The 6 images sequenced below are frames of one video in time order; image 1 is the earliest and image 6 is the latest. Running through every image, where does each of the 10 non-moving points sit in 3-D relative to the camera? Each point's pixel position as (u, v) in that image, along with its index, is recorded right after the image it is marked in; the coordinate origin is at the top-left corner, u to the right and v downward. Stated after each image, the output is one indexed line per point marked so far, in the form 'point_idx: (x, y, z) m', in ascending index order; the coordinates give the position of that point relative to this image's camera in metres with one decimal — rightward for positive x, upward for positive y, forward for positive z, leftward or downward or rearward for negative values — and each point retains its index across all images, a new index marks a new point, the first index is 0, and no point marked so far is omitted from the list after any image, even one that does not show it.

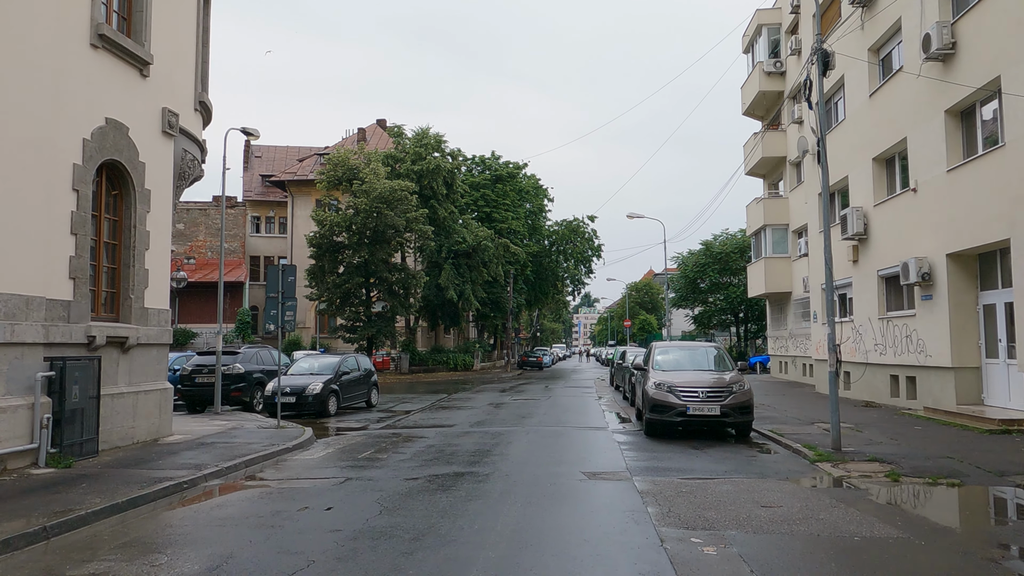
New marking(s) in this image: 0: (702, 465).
0: (+2.4, -2.2, +9.4) m
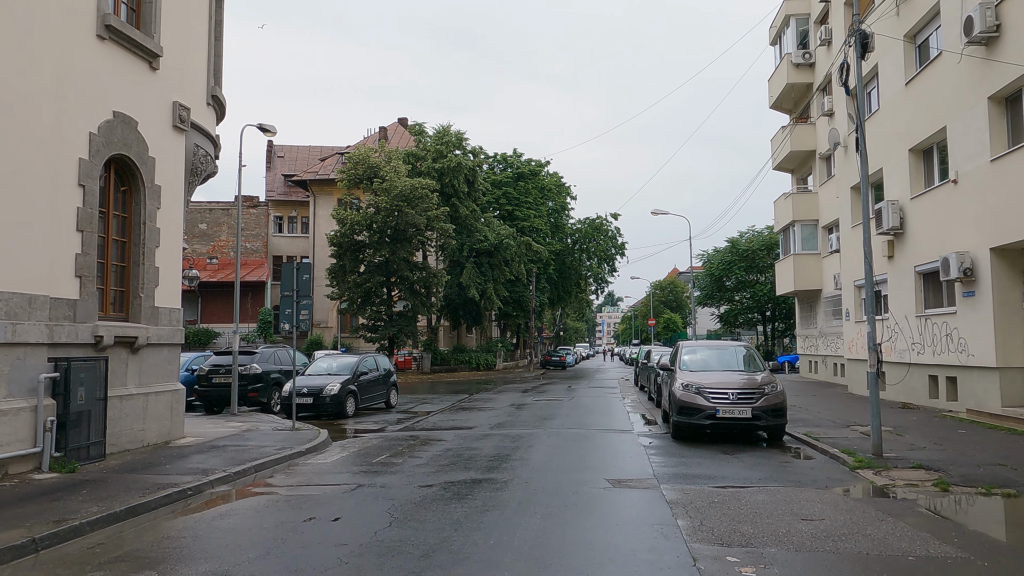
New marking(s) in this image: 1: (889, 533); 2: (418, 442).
0: (+2.6, -2.2, +8.8) m
1: (+3.1, -2.0, +6.0) m
2: (-1.5, -2.5, +11.8) m
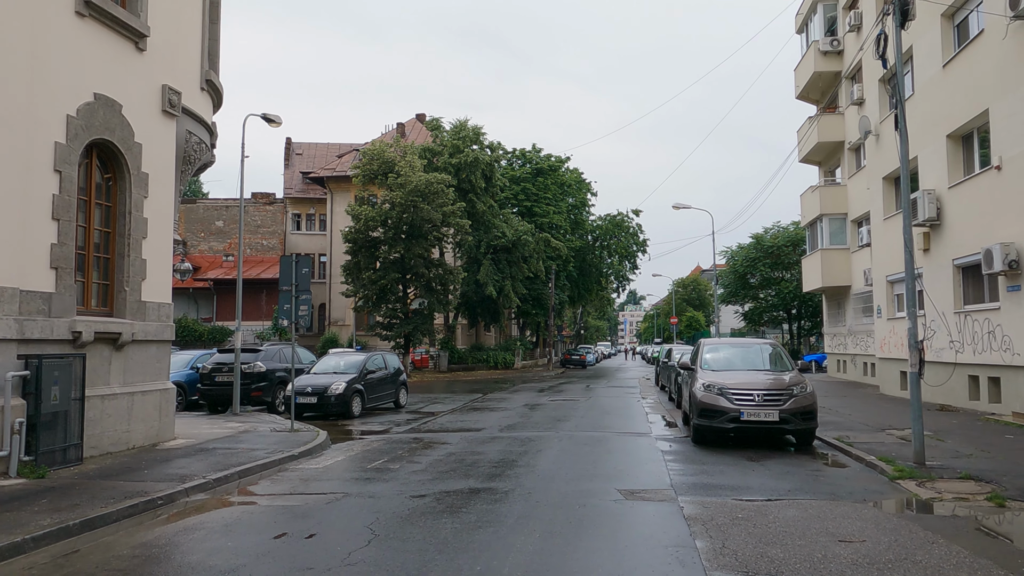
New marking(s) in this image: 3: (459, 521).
0: (+2.7, -2.1, +8.0) m
1: (+3.0, -1.9, +5.1) m
2: (-1.4, -2.4, +11.0) m
3: (-0.4, -2.0, +6.2) m
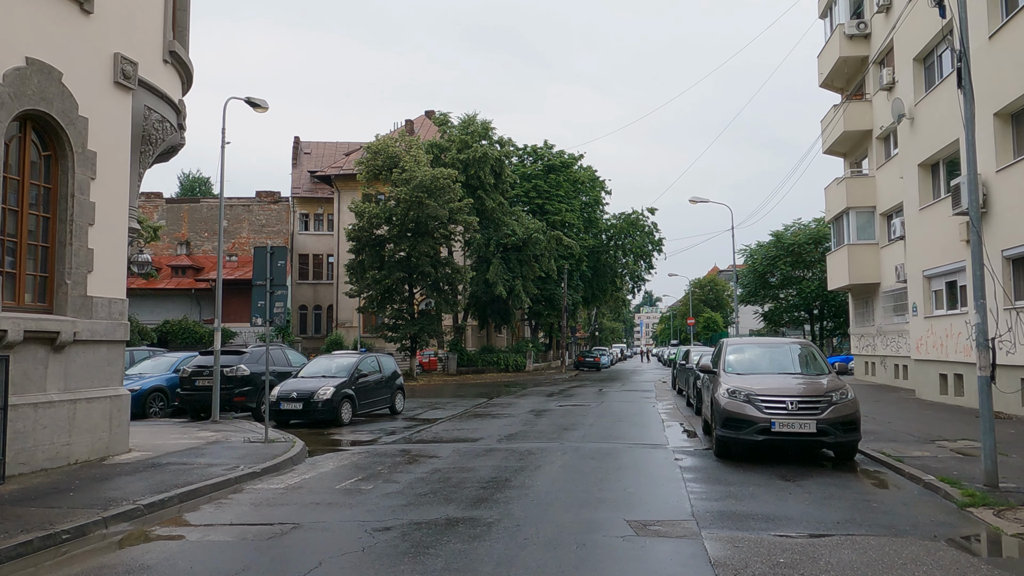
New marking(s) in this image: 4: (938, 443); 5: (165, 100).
0: (+2.6, -2.0, +6.6) m
1: (+2.8, -1.8, +3.7) m
2: (-1.4, -2.3, +9.7) m
3: (-0.6, -1.8, +4.8) m
4: (+6.0, -2.2, +10.4) m
5: (-5.2, +2.8, +11.0) m
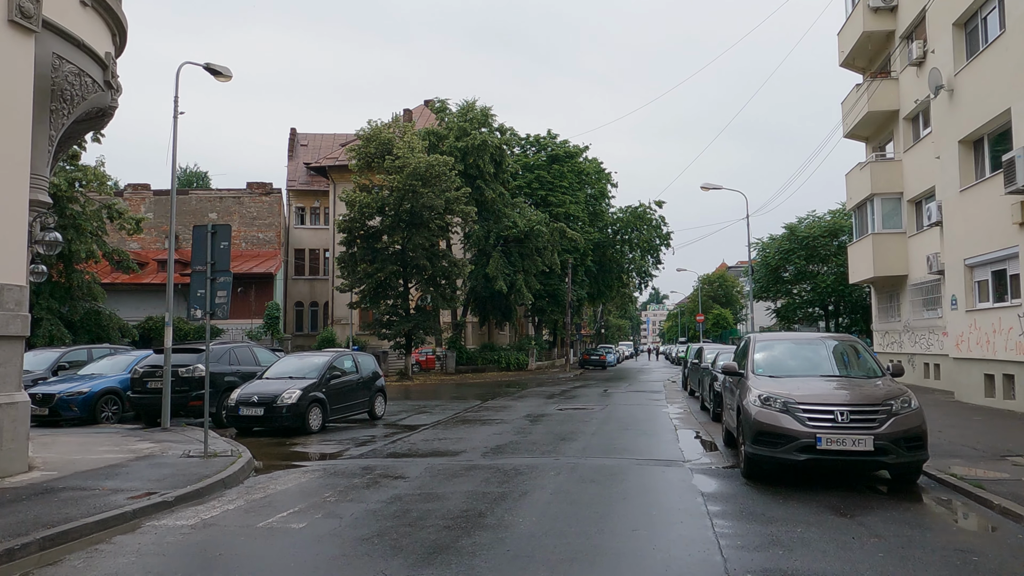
0: (+2.3, -1.8, +4.8) m
1: (+2.6, -1.6, +1.9) m
2: (-1.6, -2.1, +8.0) m
3: (-0.8, -1.7, +3.1) m
4: (+5.8, -2.0, +8.5) m
5: (-5.4, +3.0, +9.3) m
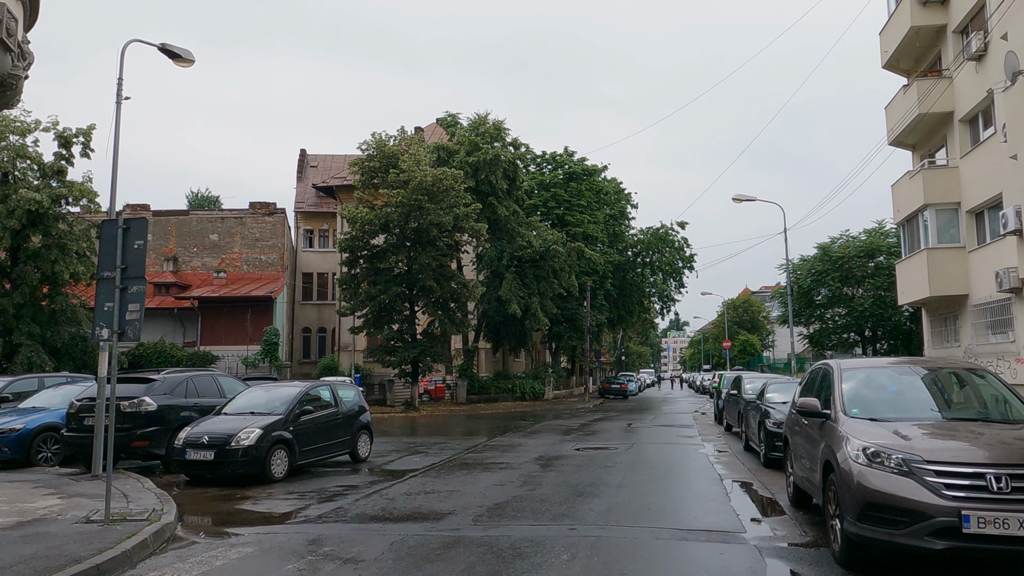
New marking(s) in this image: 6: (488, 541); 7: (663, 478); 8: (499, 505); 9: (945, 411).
0: (+2.2, -1.7, +2.4) m
1: (+2.4, -1.4, -0.5) m
2: (-1.6, -2.2, +5.6) m
3: (-1.0, -1.5, +0.7) m
4: (+5.8, -2.0, +6.0) m
5: (-5.4, +2.9, +7.2) m
6: (-0.2, -2.2, +6.5) m
7: (+2.1, -2.7, +10.4) m
8: (-0.2, -2.5, +8.3) m
9: (+4.0, -1.1, +6.6) m
